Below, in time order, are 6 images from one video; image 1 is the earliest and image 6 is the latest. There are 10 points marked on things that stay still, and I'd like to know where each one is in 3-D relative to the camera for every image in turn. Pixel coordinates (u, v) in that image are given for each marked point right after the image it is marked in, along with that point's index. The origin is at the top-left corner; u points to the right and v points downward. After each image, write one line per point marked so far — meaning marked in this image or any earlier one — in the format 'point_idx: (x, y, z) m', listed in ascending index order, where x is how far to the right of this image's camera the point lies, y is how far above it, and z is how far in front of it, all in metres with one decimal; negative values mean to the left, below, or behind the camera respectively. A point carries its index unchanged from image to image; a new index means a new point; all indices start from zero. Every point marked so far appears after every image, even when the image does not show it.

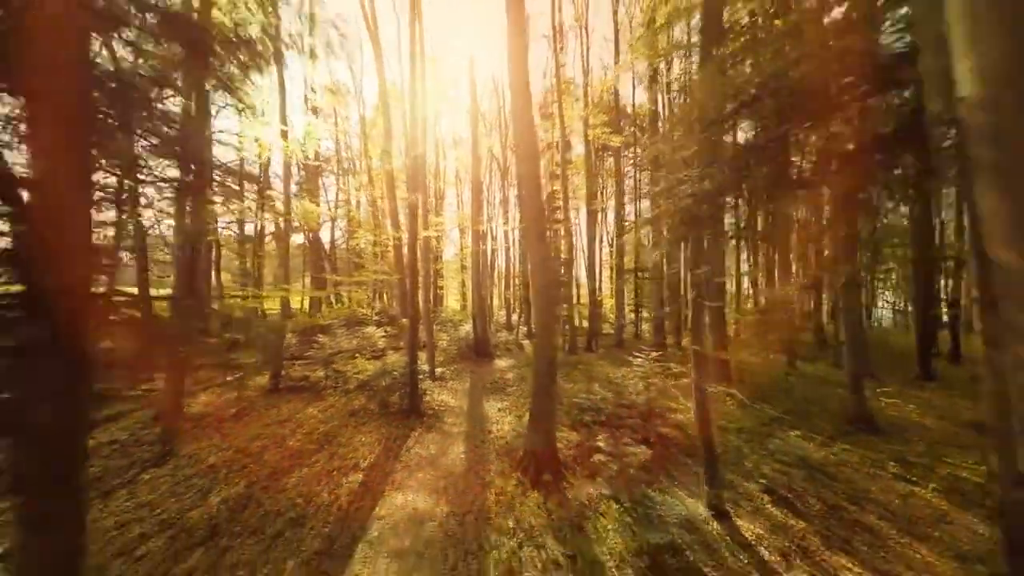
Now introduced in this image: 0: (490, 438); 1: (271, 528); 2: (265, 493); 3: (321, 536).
0: (-0.6, -4.0, +12.3) m
1: (-4.1, -4.1, +7.9) m
2: (-5.0, -4.1, +9.4) m
3: (-3.2, -4.1, +7.8) m
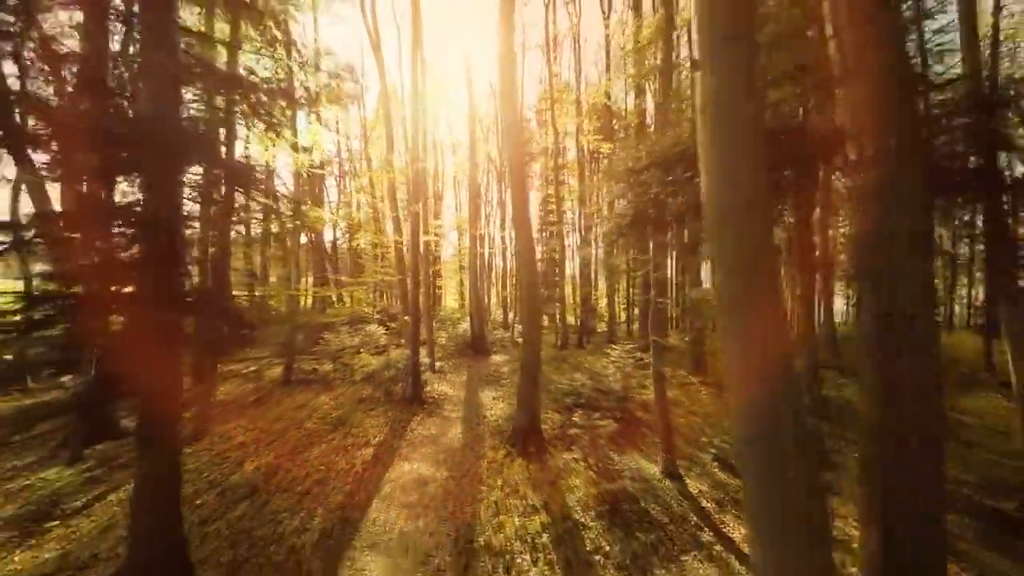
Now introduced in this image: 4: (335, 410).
0: (-0.9, -4.0, +14.0) m
1: (-4.4, -4.1, +9.5) m
2: (-5.3, -4.1, +11.0) m
3: (-3.5, -4.1, +9.4) m
4: (-5.9, -4.1, +15.4) m
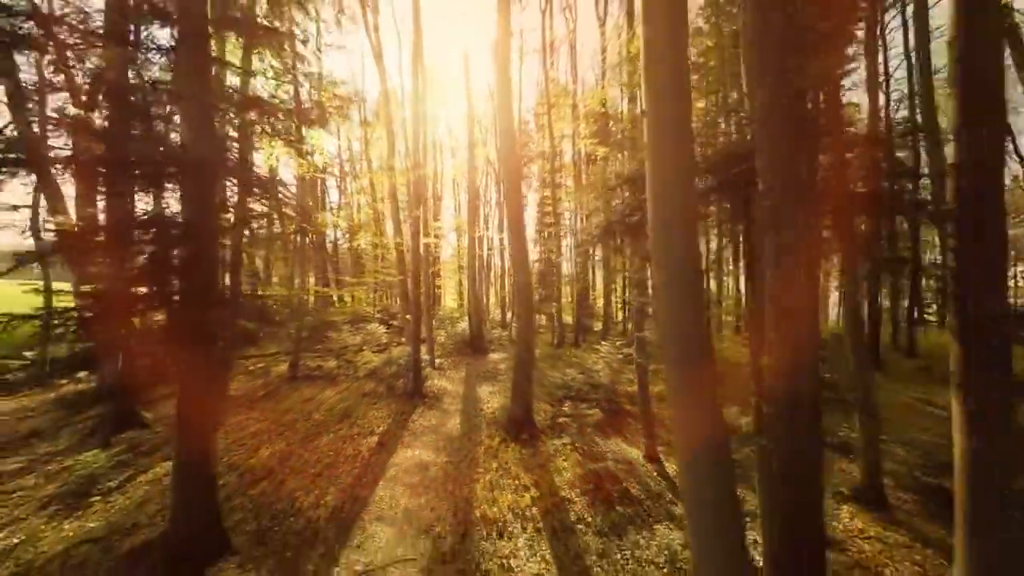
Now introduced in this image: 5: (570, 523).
0: (-1.0, -4.0, +14.9) m
1: (-4.5, -4.1, +10.4) m
2: (-5.4, -4.1, +11.9) m
3: (-3.6, -4.1, +10.3) m
4: (-6.1, -4.1, +16.3) m
5: (+1.0, -3.9, +7.7) m
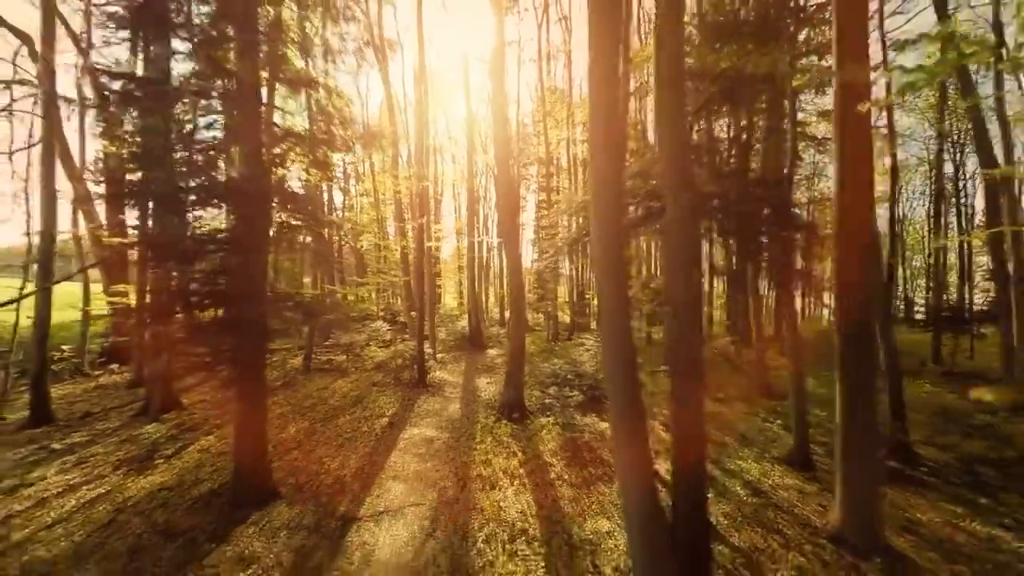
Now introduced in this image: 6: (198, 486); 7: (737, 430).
0: (-1.2, -4.0, +16.6) m
1: (-4.7, -4.1, +12.2) m
2: (-5.6, -4.1, +13.6) m
3: (-3.8, -4.1, +12.1) m
4: (-6.2, -4.1, +18.1) m
5: (+0.8, -3.9, +9.5) m
6: (-6.2, -3.9, +9.0) m
7: (+6.2, -3.9, +12.8) m
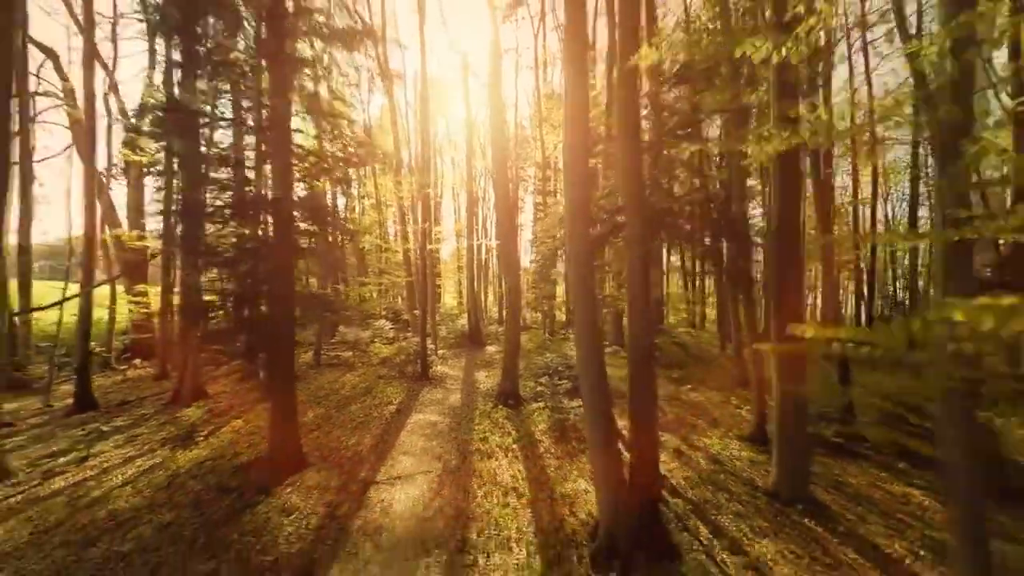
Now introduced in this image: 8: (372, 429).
0: (-1.4, -4.0, +18.2) m
1: (-4.8, -4.1, +13.7) m
2: (-5.7, -4.1, +15.1) m
3: (-3.9, -4.1, +13.6) m
4: (-6.4, -4.1, +19.6) m
5: (+0.6, -3.9, +11.0) m
6: (-6.3, -3.9, +10.5) m
7: (+6.1, -3.9, +14.3) m
8: (-4.1, -4.1, +13.3) m
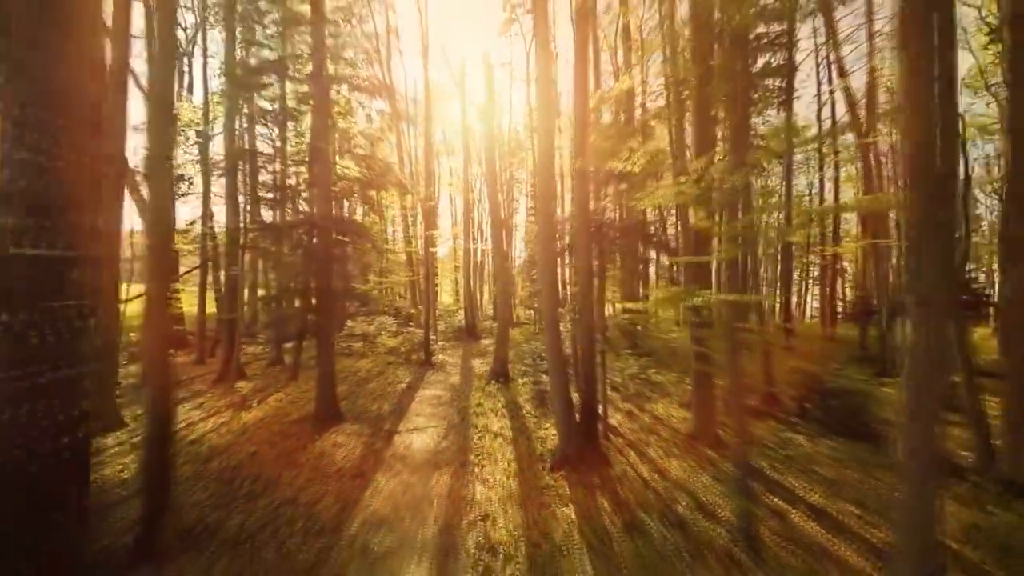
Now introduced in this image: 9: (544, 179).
0: (-1.8, -3.9, +21.3) m
1: (-5.2, -4.0, +16.8) m
2: (-6.1, -4.0, +18.2) m
3: (-4.3, -4.0, +16.7) m
4: (-6.8, -4.0, +22.7) m
5: (+0.3, -3.8, +14.2) m
6: (-6.7, -3.8, +13.6) m
7: (+5.7, -3.8, +17.5) m
8: (-4.4, -4.0, +16.4) m
9: (+0.8, +2.7, +11.0) m
